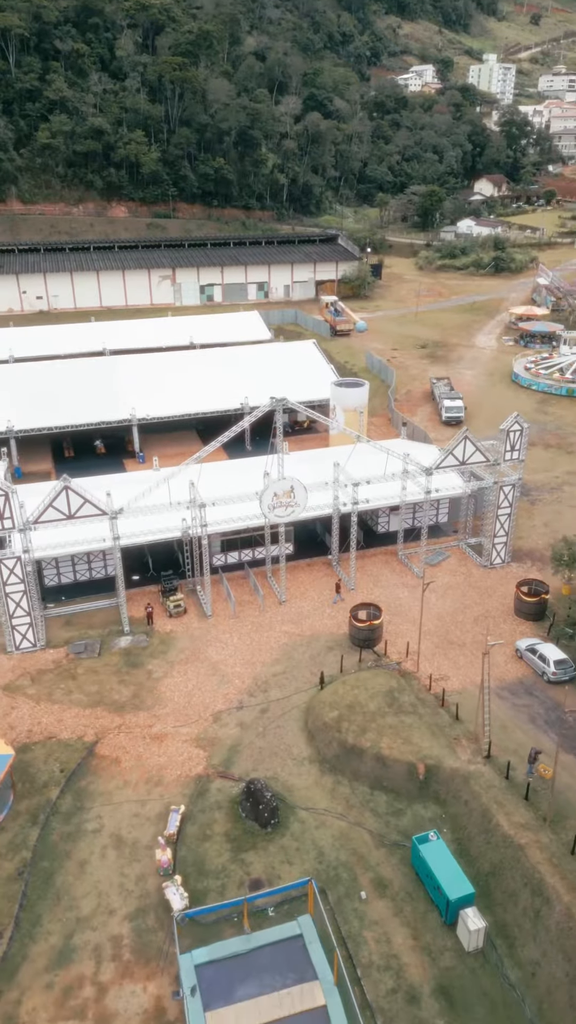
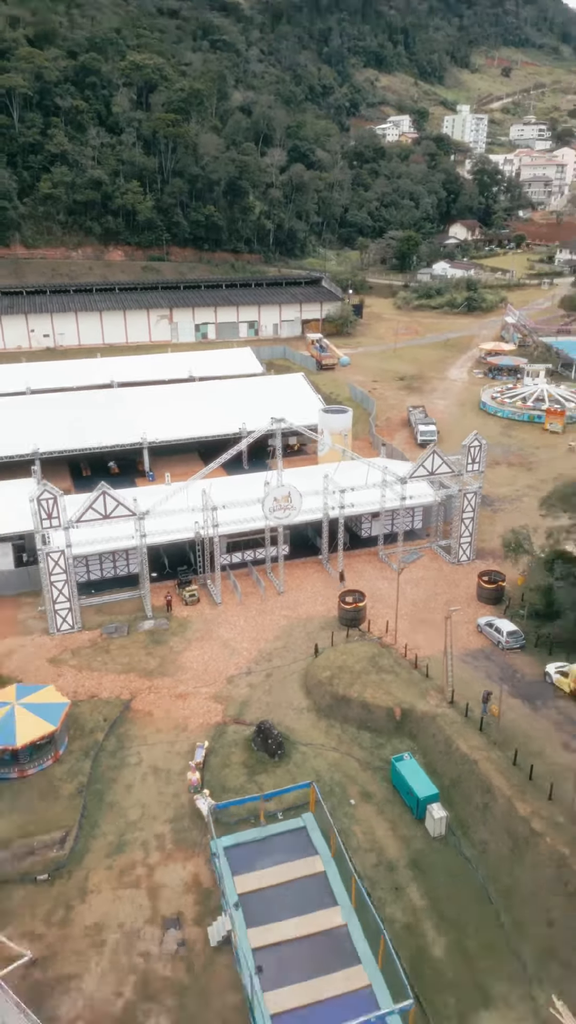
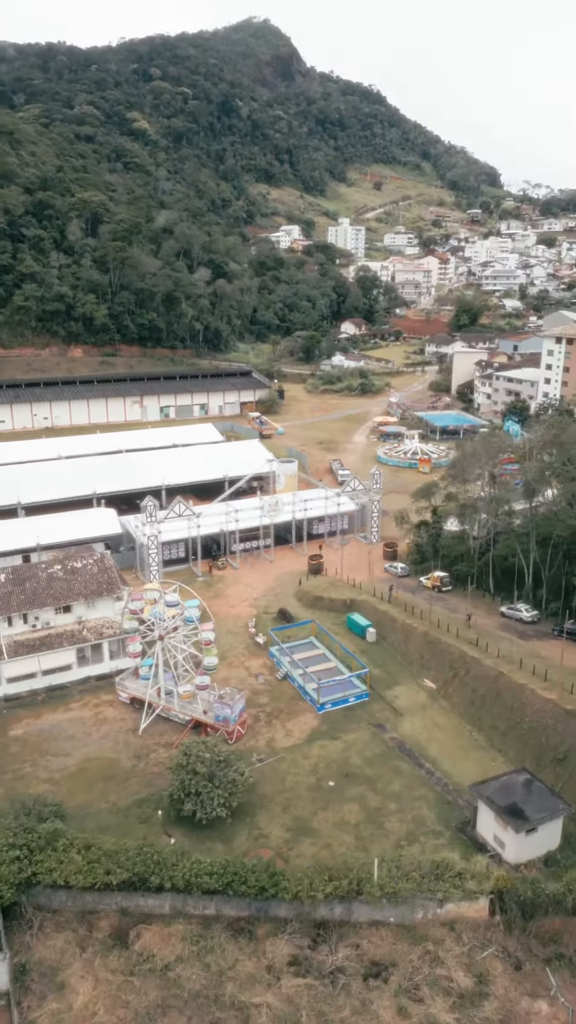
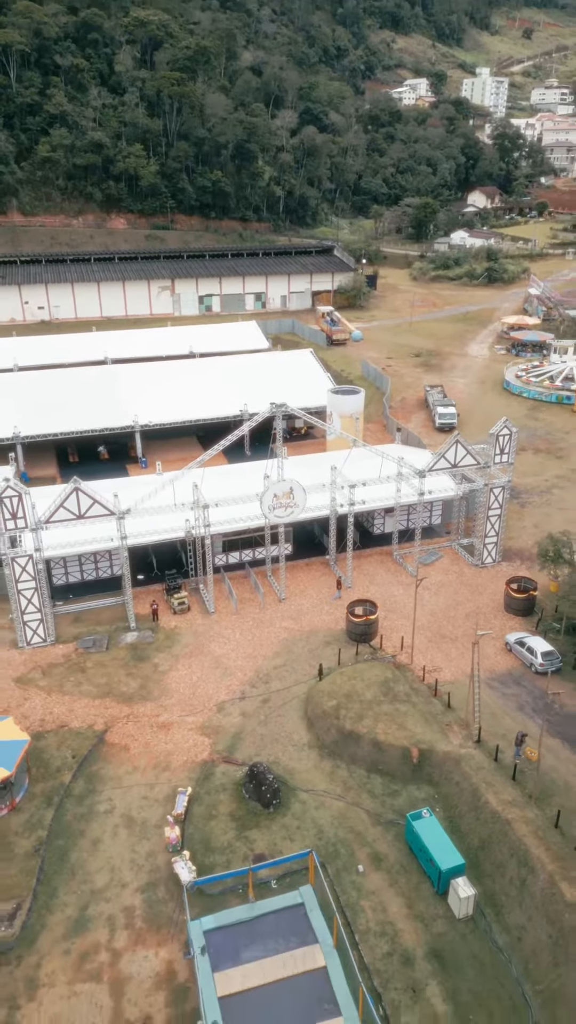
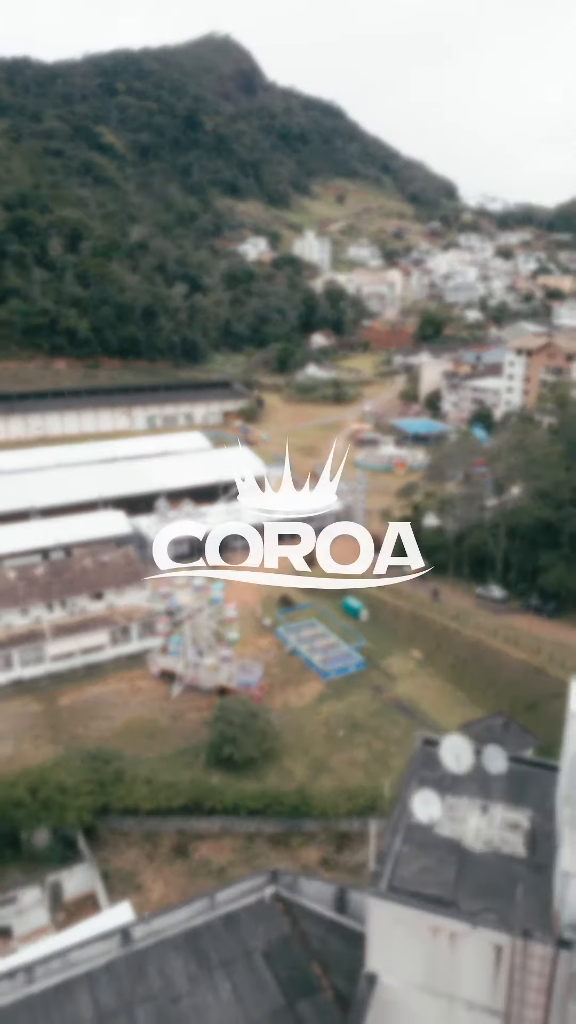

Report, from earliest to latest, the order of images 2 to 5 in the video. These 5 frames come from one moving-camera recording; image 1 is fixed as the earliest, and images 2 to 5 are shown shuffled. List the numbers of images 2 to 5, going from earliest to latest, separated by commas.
4, 2, 3, 5
